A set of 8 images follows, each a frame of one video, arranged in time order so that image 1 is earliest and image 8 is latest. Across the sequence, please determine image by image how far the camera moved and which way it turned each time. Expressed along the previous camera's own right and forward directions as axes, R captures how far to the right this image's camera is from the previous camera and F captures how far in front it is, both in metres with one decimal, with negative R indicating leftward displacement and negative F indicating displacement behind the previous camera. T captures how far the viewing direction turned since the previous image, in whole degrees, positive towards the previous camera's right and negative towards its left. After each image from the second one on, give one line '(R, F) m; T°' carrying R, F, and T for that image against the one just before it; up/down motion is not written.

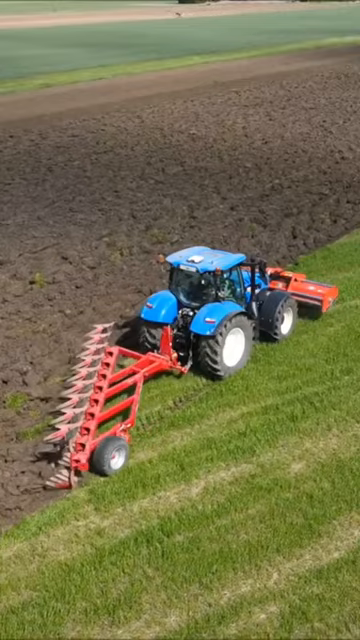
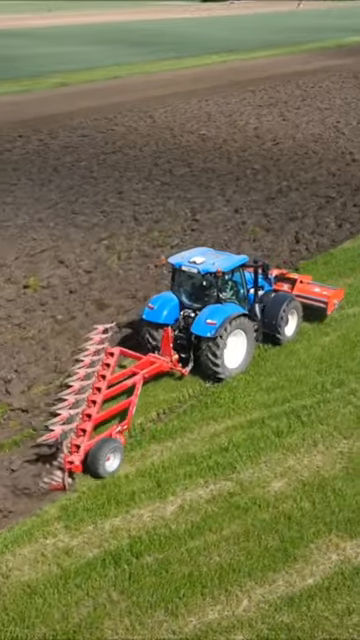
(+0.5, +0.3) m; -1°
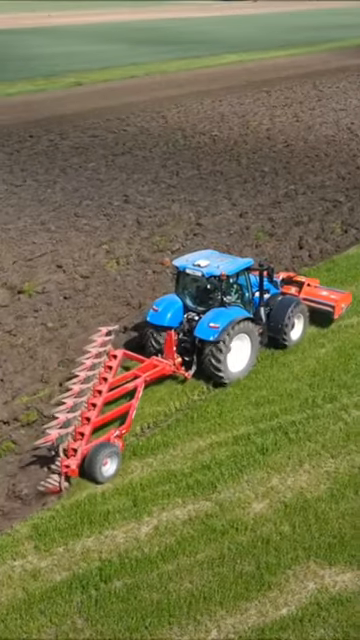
(+0.5, +0.3) m; -1°
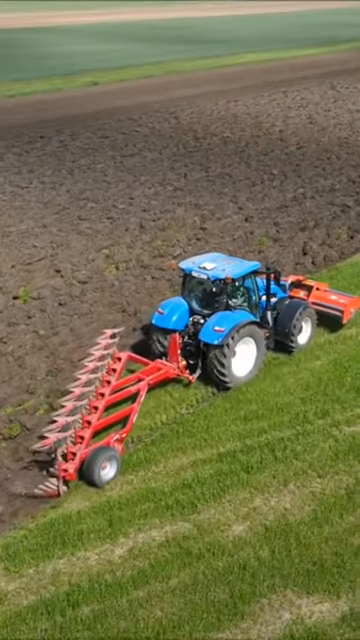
(+0.4, +0.3) m; -1°
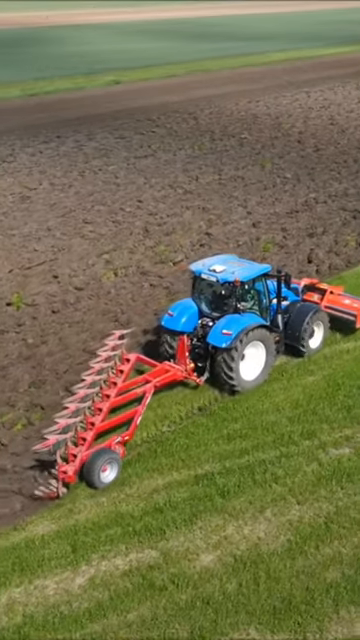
(+0.6, +0.4) m; -2°
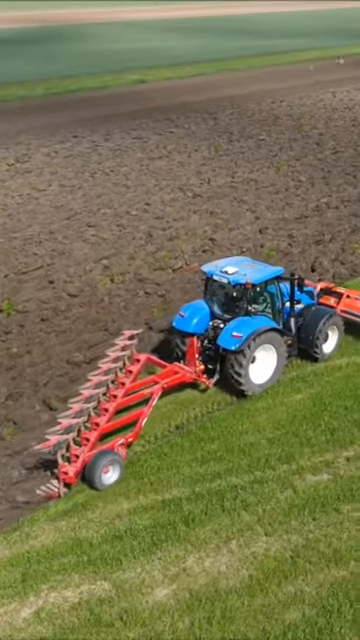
(+0.7, +0.5) m; -2°
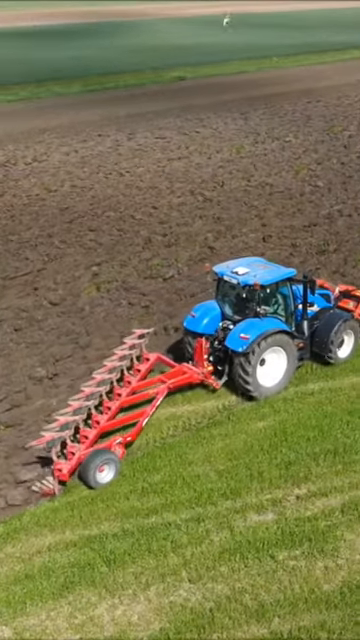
(+1.3, +0.7) m; -4°
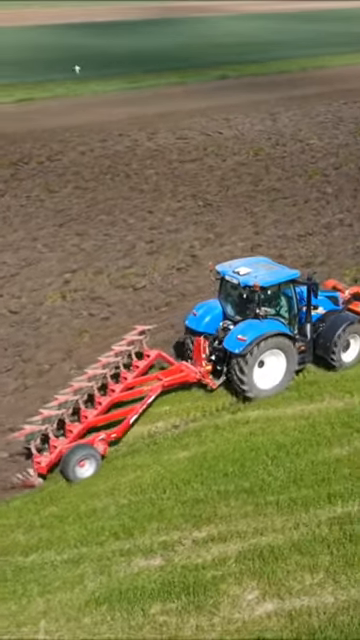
(+1.8, +0.8) m; -4°
